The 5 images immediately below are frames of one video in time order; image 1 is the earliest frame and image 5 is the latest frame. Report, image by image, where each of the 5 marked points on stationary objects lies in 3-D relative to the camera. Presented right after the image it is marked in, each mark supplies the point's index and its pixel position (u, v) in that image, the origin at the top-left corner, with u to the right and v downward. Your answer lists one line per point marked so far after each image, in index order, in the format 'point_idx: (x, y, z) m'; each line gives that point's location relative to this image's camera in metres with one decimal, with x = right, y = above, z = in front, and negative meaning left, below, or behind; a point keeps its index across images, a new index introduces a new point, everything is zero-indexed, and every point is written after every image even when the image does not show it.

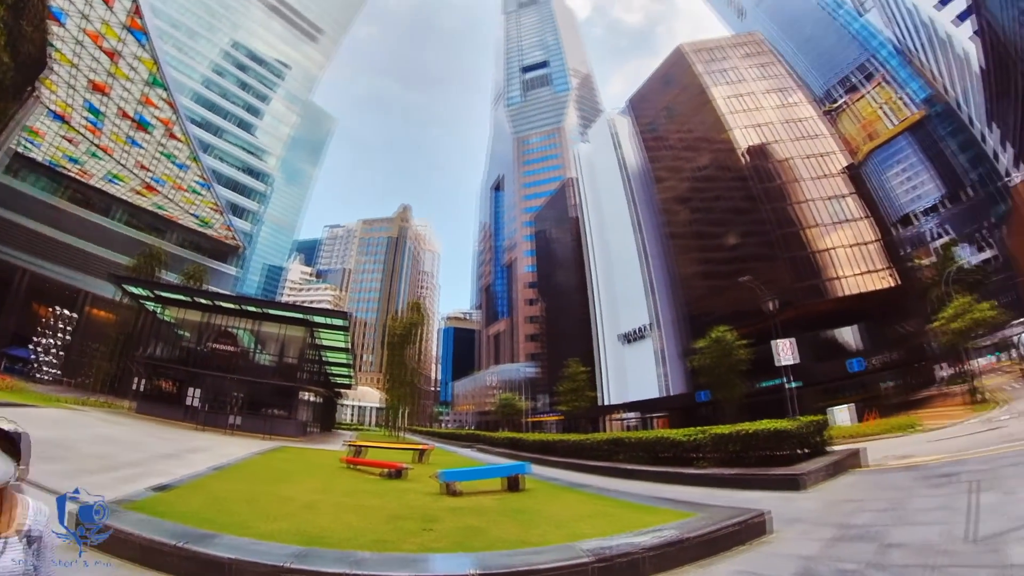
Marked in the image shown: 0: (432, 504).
0: (-1.3, -3.7, +11.5) m
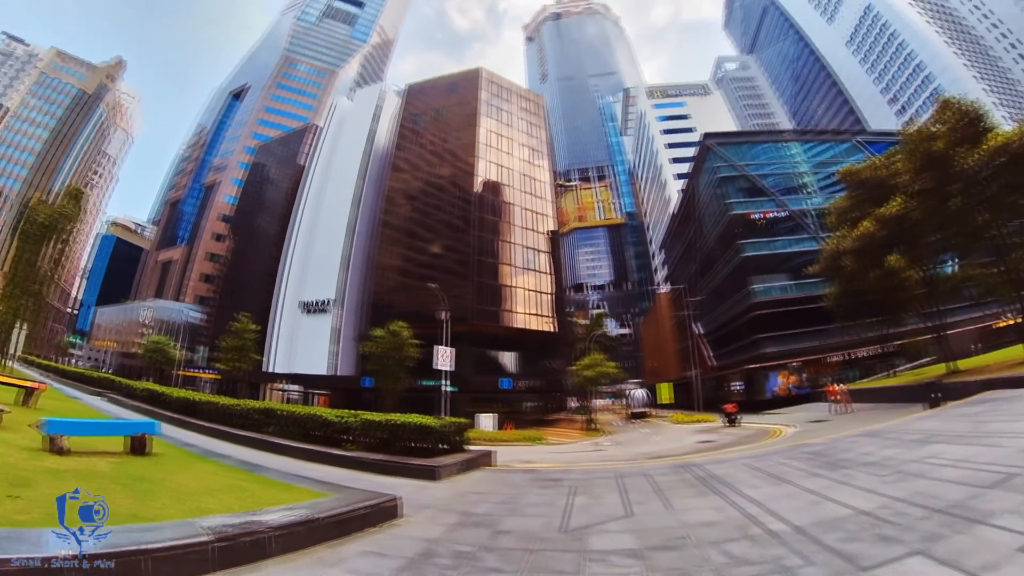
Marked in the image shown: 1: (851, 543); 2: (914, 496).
0: (-5.9, -2.2, +8.3) m
1: (+3.7, -2.8, +7.5) m
2: (+4.7, -2.3, +7.9) m
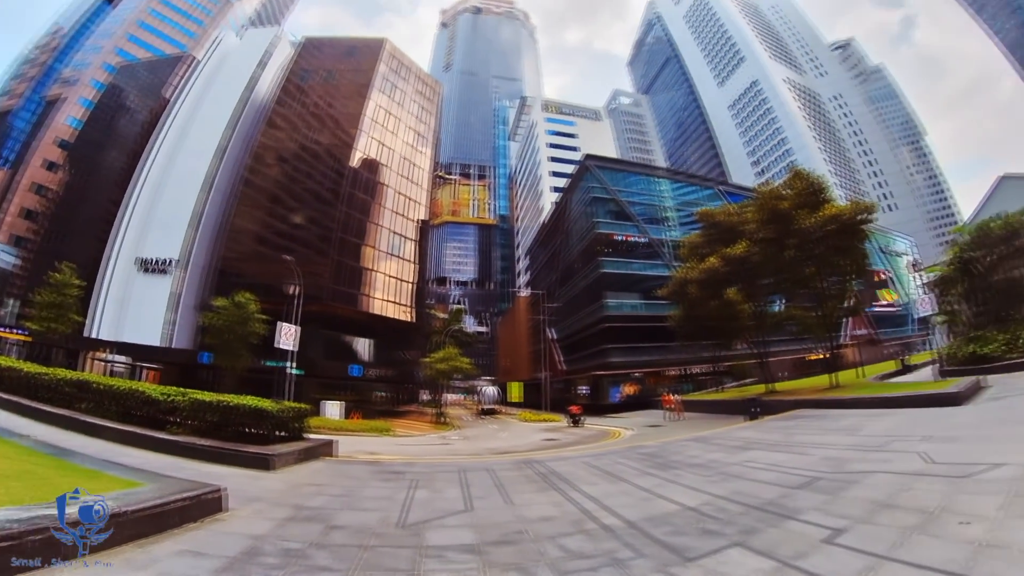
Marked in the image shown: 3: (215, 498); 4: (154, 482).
0: (-7.5, -1.3, +6.8) m
1: (+1.9, -2.9, +8.0) m
2: (+2.8, -2.6, +8.6) m
3: (-4.4, -3.1, +10.2) m
4: (-5.4, -2.9, +10.4) m
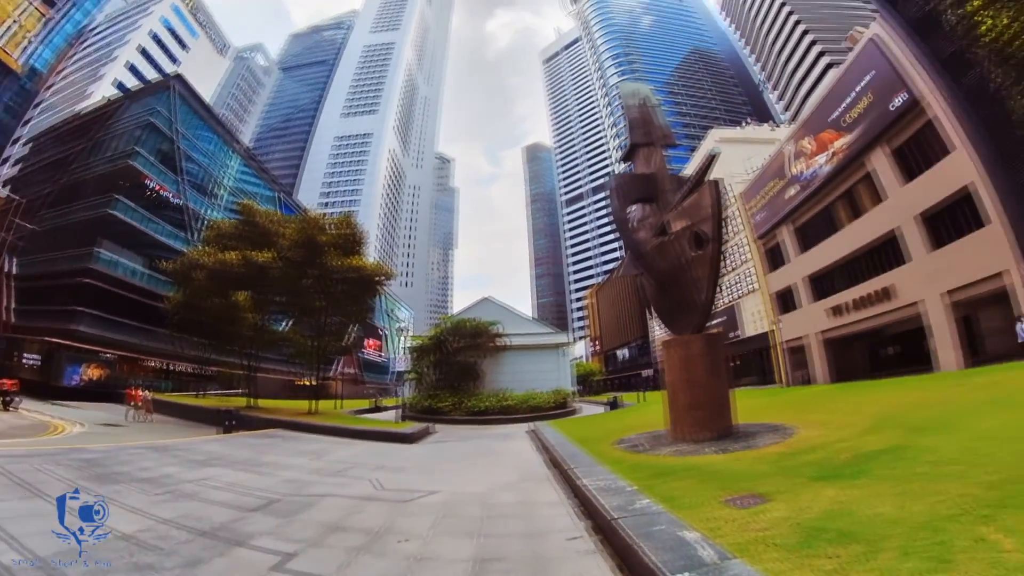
0: (-5.4, +2.1, -2.1) m
1: (-3.3, -2.5, +6.1) m
2: (-3.4, -2.4, +7.2) m
3: (-7.7, -0.4, +1.5) m
4: (-8.1, +0.1, +0.7) m
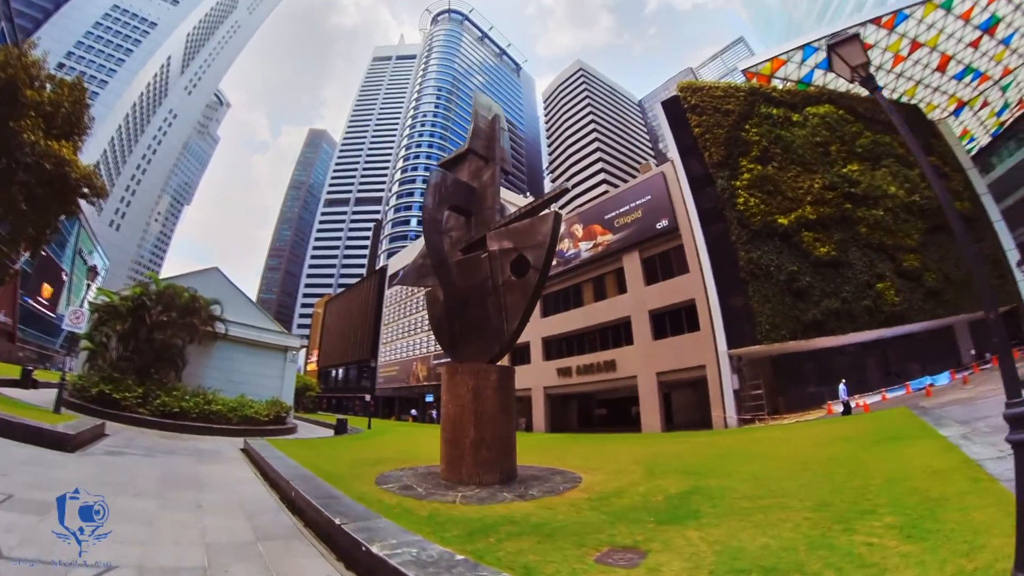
0: (+1.3, +3.4, -3.5) m
1: (-3.8, -1.4, +3.2) m
2: (-4.6, -1.3, +4.0) m
3: (-3.3, +1.7, -2.7) m
4: (-3.0, +2.3, -3.4) m
